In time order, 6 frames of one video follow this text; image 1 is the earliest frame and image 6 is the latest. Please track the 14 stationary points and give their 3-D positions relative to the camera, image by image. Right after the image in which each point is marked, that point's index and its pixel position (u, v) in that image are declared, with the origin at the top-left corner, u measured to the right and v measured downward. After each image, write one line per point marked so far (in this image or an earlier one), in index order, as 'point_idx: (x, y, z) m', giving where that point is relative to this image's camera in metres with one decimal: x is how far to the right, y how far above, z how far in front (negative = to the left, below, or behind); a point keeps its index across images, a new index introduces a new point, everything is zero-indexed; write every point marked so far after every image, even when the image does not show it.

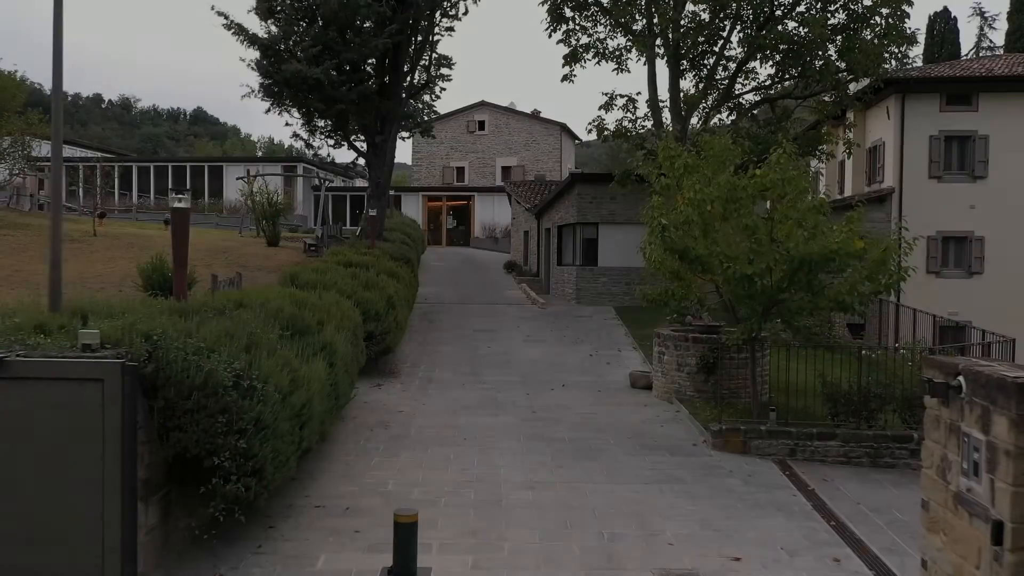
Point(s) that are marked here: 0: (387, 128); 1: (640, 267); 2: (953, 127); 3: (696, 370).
0: (-2.2, +2.8, +17.5) m
1: (+2.4, +0.4, +18.7) m
2: (+8.2, +3.0, +18.7) m
3: (+1.8, -0.8, +9.8) m
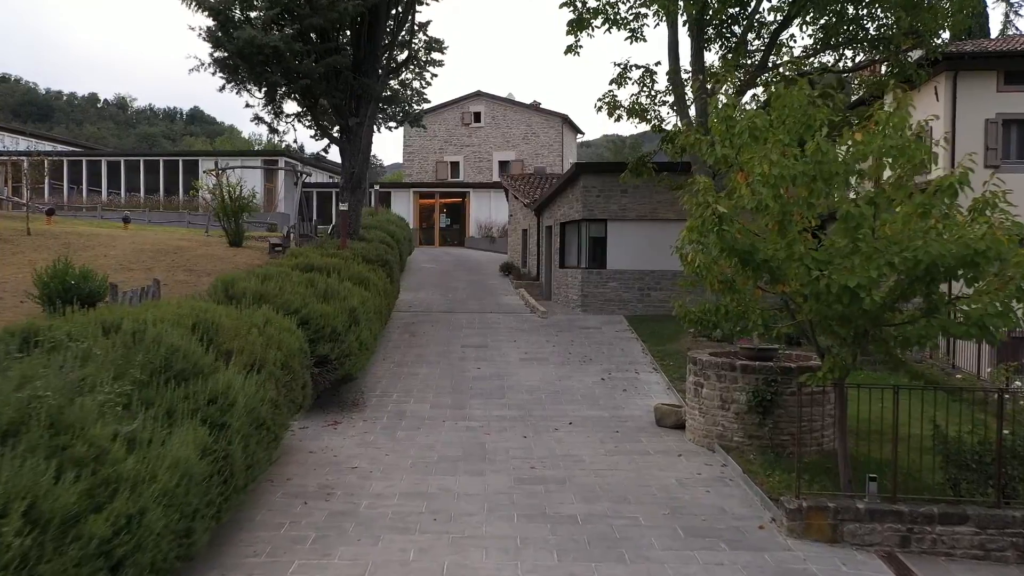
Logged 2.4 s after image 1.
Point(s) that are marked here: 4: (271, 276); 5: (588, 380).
0: (-2.3, +2.7, +15.1) m
1: (+2.3, +0.3, +16.3) m
2: (+8.1, +2.9, +16.3) m
3: (+1.7, -0.9, +7.4) m
4: (-2.4, +0.1, +10.0) m
5: (+0.8, -1.0, +10.7) m
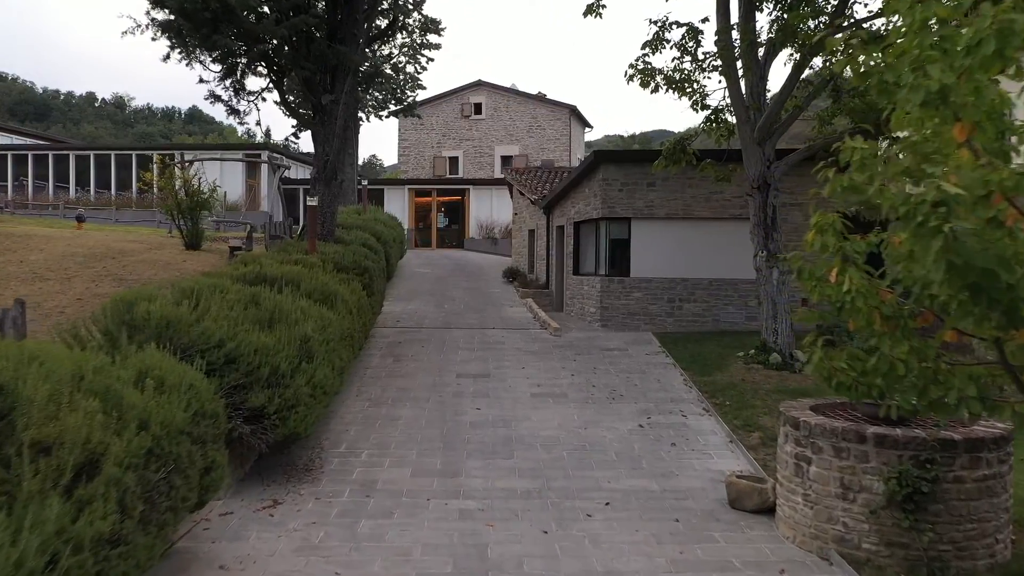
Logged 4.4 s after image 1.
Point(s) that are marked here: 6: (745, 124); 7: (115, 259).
0: (-2.2, +2.6, +12.5) m
1: (+2.4, +0.1, +13.8) m
2: (+8.2, +2.7, +13.7) m
3: (+1.8, -1.1, +4.9) m
4: (-2.3, 0.0, +7.4) m
5: (+0.9, -1.1, +8.1) m
6: (+2.5, +1.8, +10.8) m
7: (-4.9, +0.4, +12.4) m
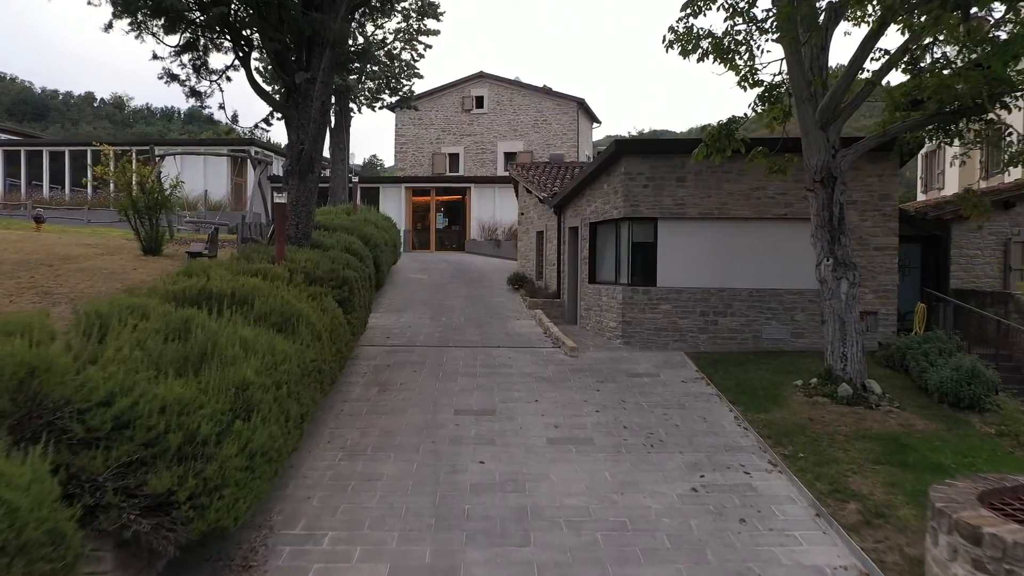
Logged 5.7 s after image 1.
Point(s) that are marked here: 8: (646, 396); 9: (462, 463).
0: (-2.1, +2.4, +10.6) m
1: (+2.5, 0.0, +11.9) m
2: (+8.3, +2.6, +11.8) m
3: (+1.9, -1.2, +3.0) m
4: (-2.2, -0.2, +5.5) m
5: (+1.0, -1.3, +6.2) m
6: (+2.6, +1.6, +8.9) m
7: (-4.8, +0.2, +10.5) m
8: (+1.2, -1.0, +9.0) m
9: (-0.3, -1.2, +6.8) m
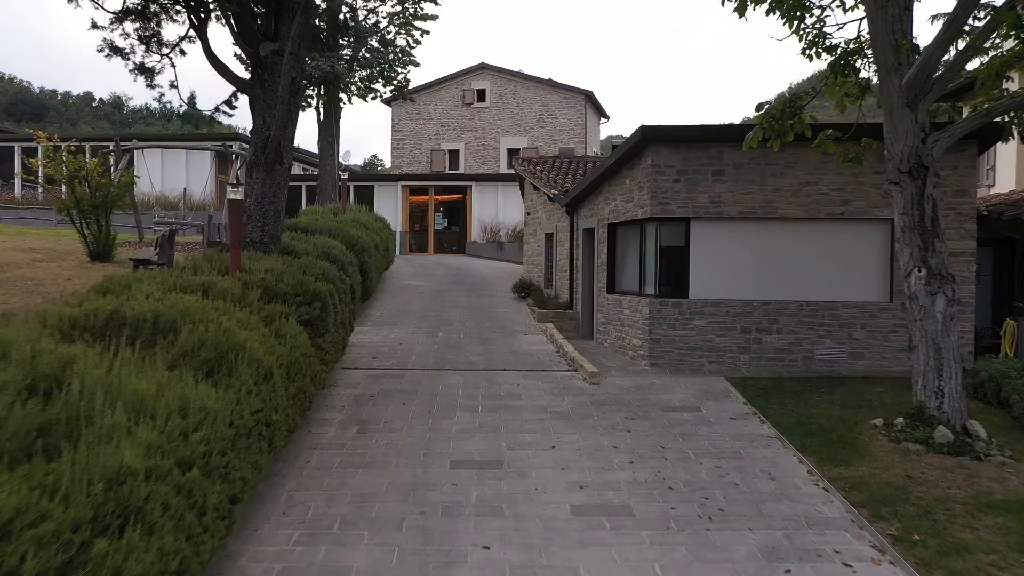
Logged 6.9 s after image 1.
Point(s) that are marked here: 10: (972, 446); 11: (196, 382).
0: (-2.0, +2.3, +8.9) m
1: (+2.6, -0.1, +10.1) m
2: (+8.4, +2.5, +10.0) m
3: (+2.0, -1.3, +1.2) m
4: (-2.2, -0.3, +3.7) m
5: (+1.1, -1.4, +4.5) m
6: (+2.7, +1.5, +7.1) m
7: (-4.8, +0.1, +8.7) m
8: (+1.3, -1.1, +7.2) m
9: (-0.3, -1.3, +5.1) m
10: (+3.1, -1.0, +6.6) m
11: (-1.4, -0.4, +4.5) m
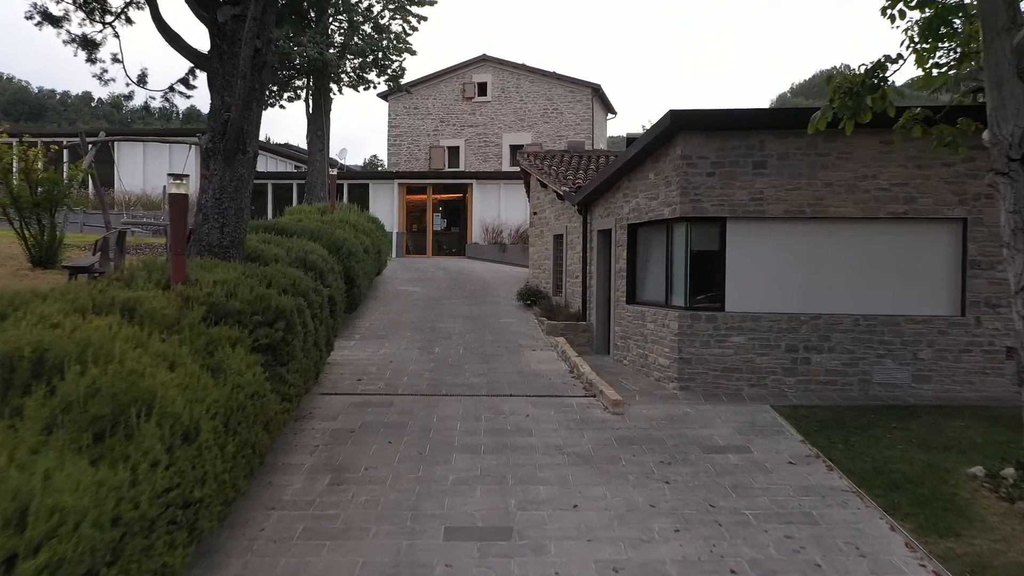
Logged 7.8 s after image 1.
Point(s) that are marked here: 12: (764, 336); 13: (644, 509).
0: (-2.0, +2.2, +7.4) m
1: (+2.6, -0.2, +8.6) m
2: (+8.5, +2.4, +8.6) m
3: (+2.0, -1.4, -0.3) m
4: (-2.1, -0.4, +2.3) m
5: (+1.1, -1.5, +3.0) m
6: (+2.7, +1.4, +5.7) m
7: (-4.7, 0.0, +7.3) m
8: (+1.3, -1.2, +5.8) m
9: (-0.2, -1.4, +3.6) m
10: (+3.1, -1.1, +5.2) m
11: (-1.4, -0.5, +3.1) m
12: (+2.2, -0.4, +8.7) m
13: (+0.7, -1.2, +5.5) m
